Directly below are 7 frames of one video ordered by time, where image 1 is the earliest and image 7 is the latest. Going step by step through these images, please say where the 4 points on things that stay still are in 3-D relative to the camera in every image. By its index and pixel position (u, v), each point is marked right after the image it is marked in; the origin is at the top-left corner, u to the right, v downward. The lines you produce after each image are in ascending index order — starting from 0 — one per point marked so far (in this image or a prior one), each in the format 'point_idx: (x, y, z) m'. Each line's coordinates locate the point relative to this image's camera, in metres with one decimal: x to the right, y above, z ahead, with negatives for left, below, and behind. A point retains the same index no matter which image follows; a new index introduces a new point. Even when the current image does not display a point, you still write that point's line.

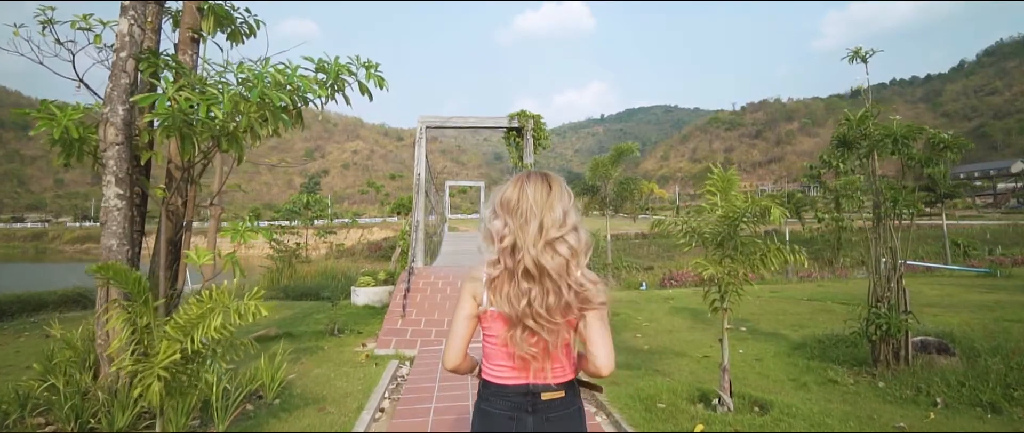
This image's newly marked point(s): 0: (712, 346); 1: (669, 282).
0: (+1.7, -1.1, +5.1) m
1: (+2.9, -1.2, +11.4) m
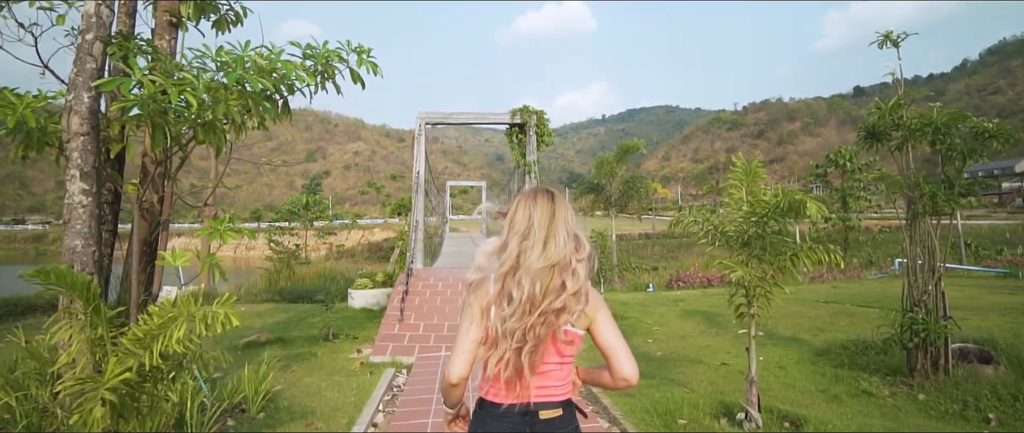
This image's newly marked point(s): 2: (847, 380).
0: (+1.7, -1.1, +4.8) m
1: (+3.0, -1.2, +11.1) m
2: (+2.1, -1.0, +3.8) m
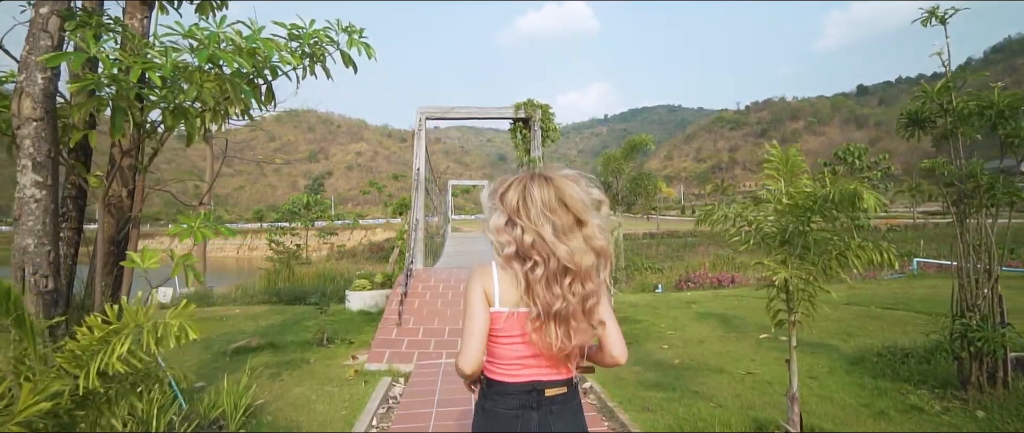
0: (+1.8, -1.1, +4.4) m
1: (+3.0, -1.2, +10.7) m
2: (+2.1, -1.0, +3.4) m
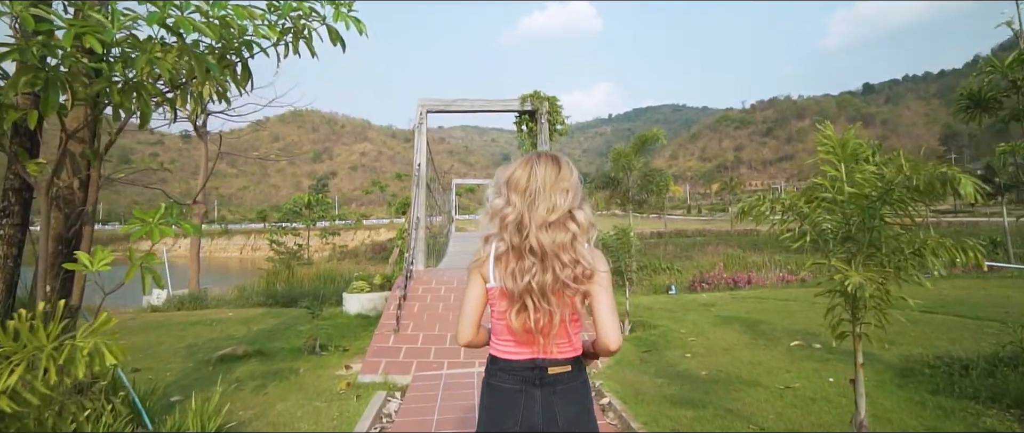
0: (+1.8, -1.0, +4.0) m
1: (+3.1, -1.2, +10.3) m
2: (+2.1, -0.9, +2.9) m
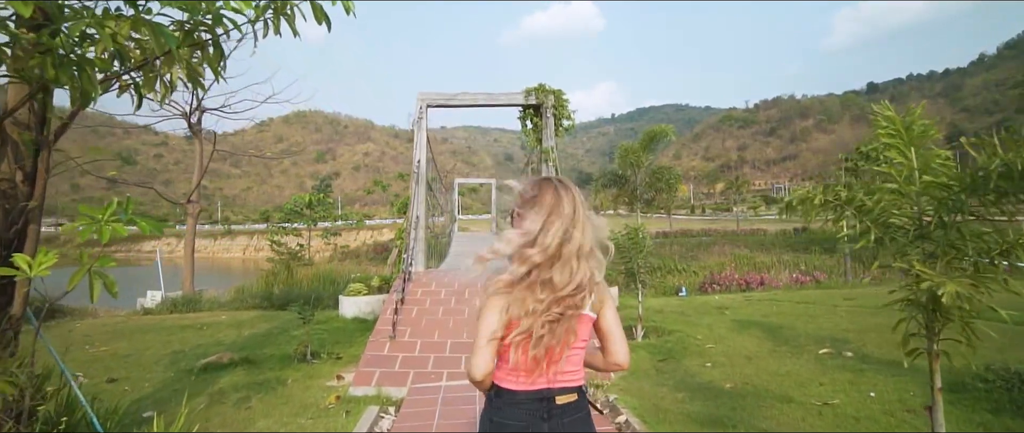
0: (+1.8, -1.0, +3.6) m
1: (+3.2, -1.1, +9.9) m
2: (+2.2, -0.9, +2.6) m
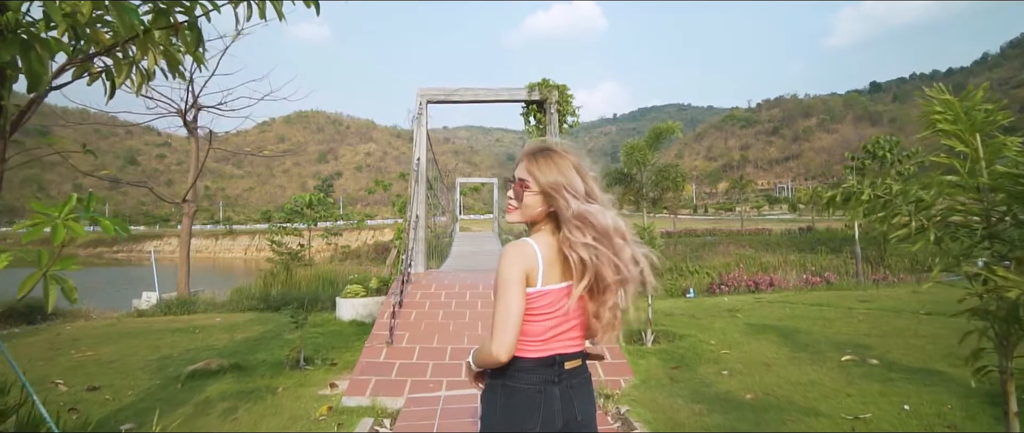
0: (+1.9, -1.0, +3.3) m
1: (+3.2, -1.1, +9.6) m
2: (+2.2, -0.9, +2.3) m
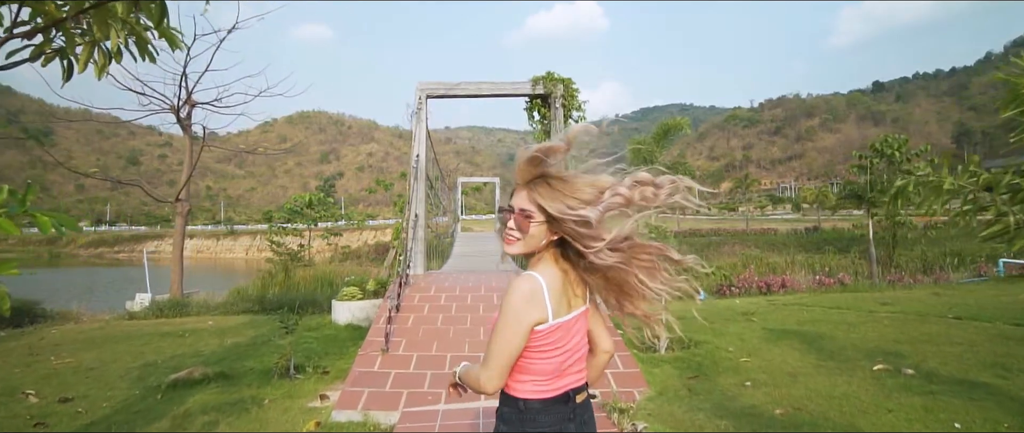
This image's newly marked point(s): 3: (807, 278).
0: (+1.9, -1.0, +3.0) m
1: (+3.3, -1.1, +9.3) m
2: (+2.2, -0.9, +2.0) m
3: (+4.7, -1.0, +9.7) m
